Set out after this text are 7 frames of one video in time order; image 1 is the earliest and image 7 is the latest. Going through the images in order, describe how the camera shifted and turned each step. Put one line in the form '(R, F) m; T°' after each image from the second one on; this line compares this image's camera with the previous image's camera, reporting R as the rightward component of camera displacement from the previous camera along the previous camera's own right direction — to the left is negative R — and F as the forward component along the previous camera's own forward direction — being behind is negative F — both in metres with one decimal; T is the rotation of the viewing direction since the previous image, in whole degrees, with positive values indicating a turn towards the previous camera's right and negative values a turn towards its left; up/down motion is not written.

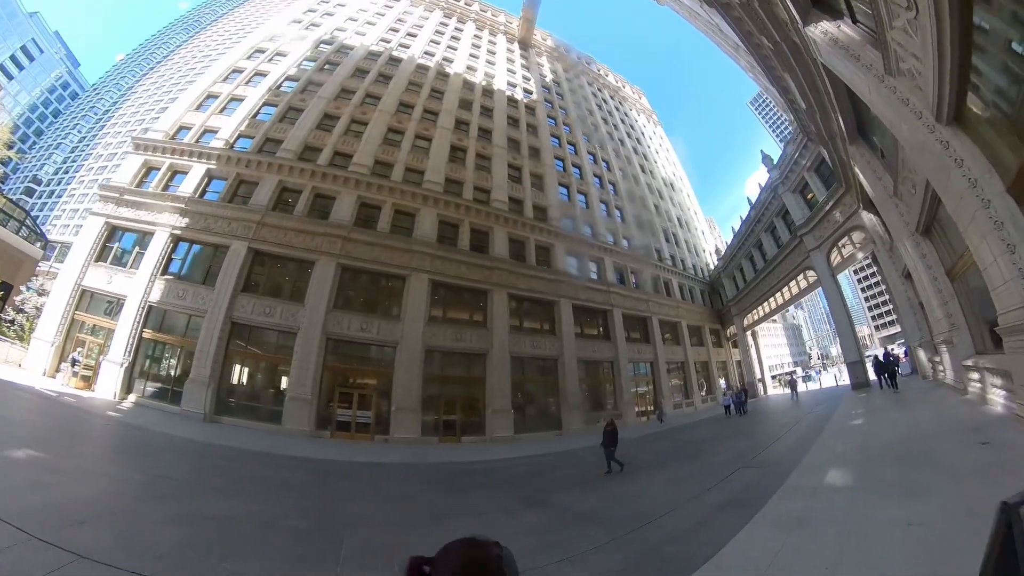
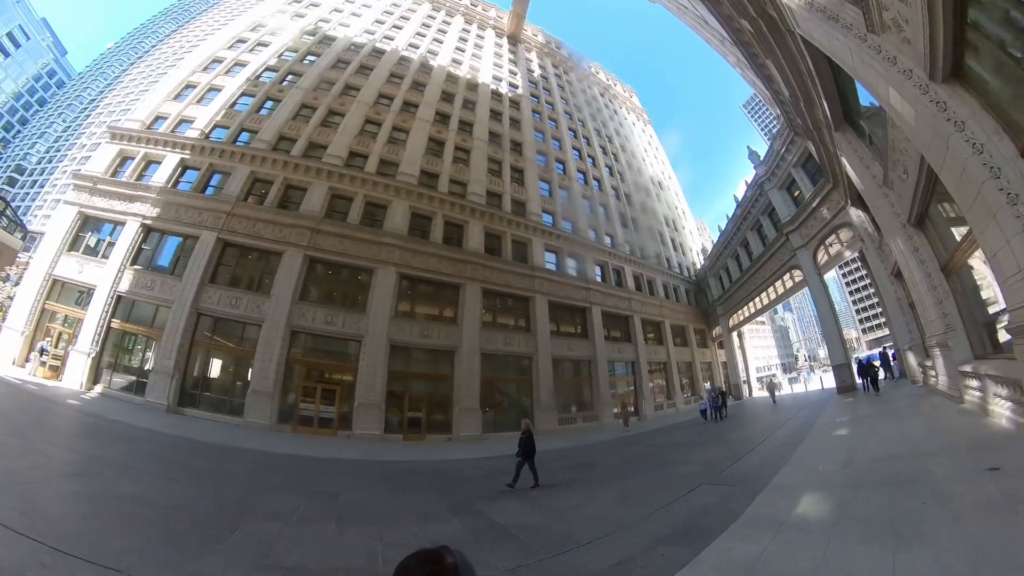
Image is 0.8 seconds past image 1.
(-0.4, -0.2) m; +2°
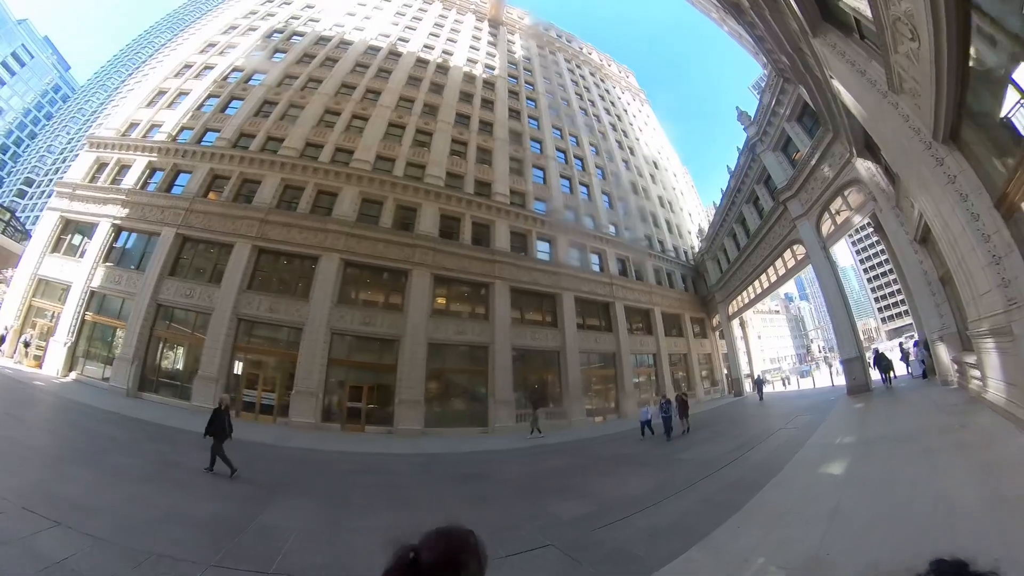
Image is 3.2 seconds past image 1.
(+0.8, +0.2) m; -6°
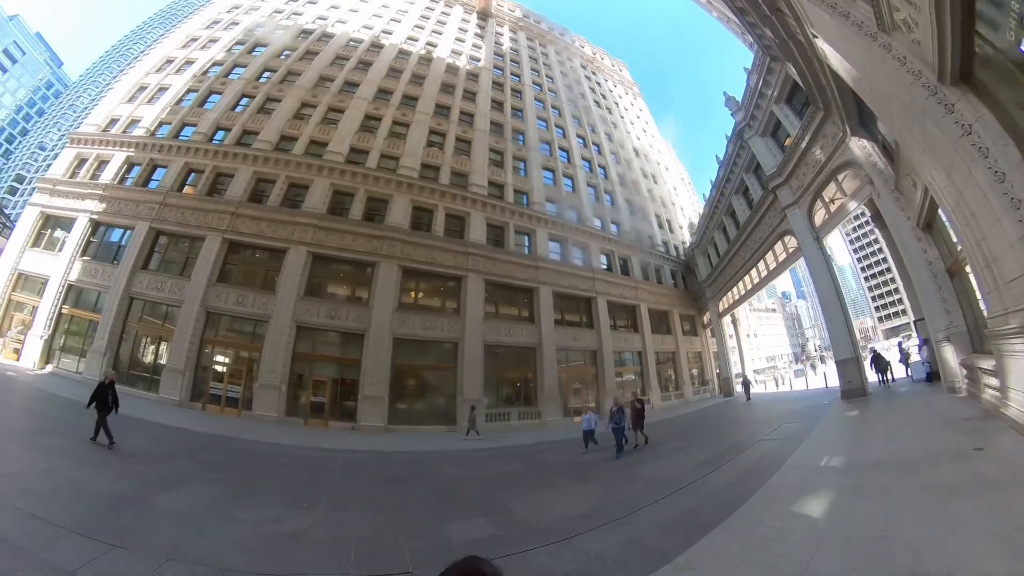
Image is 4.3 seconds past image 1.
(+0.4, +0.1) m; -2°
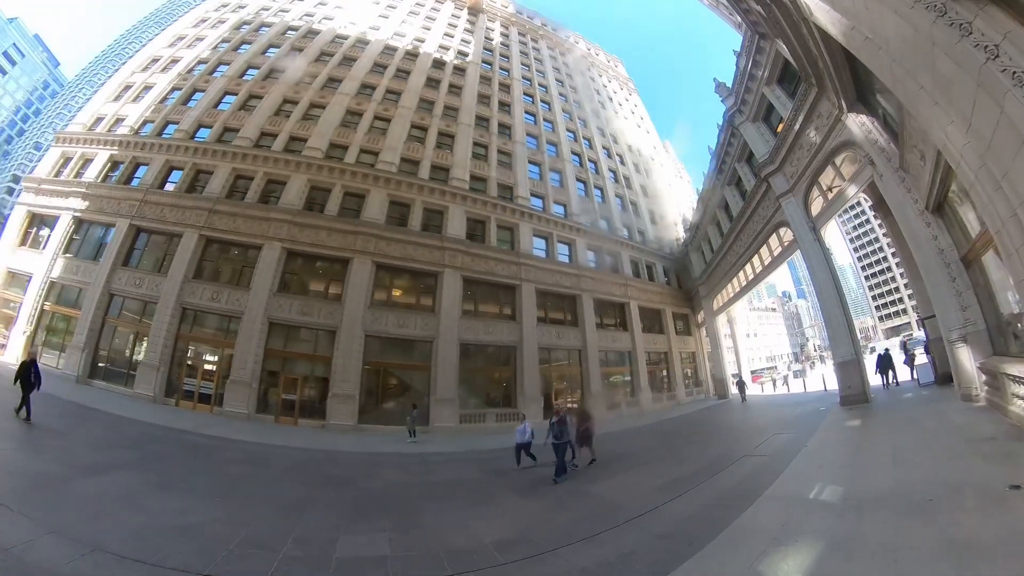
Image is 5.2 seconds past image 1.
(+0.3, +0.1) m; -2°
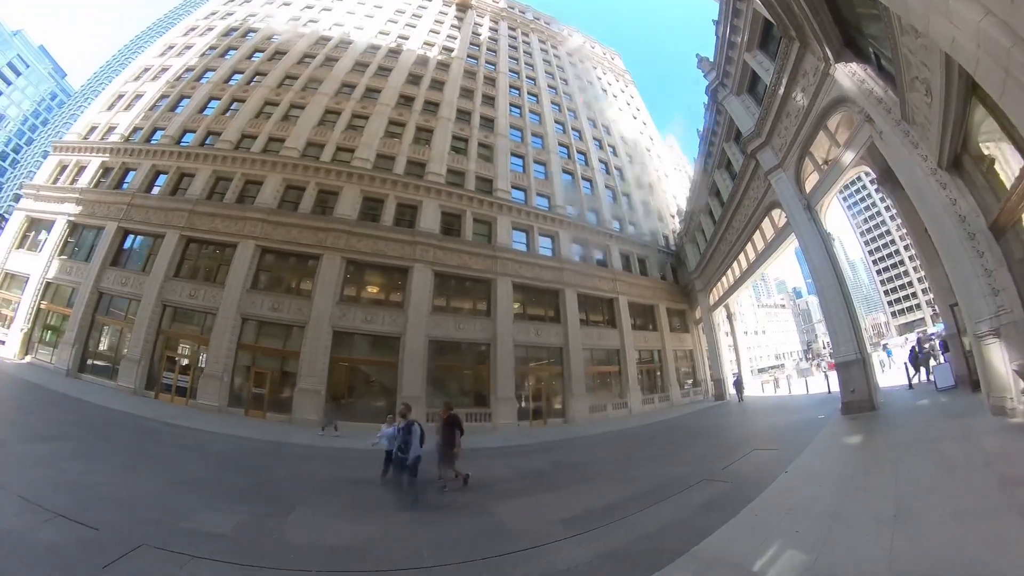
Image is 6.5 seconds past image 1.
(-0.6, -0.2) m; +3°
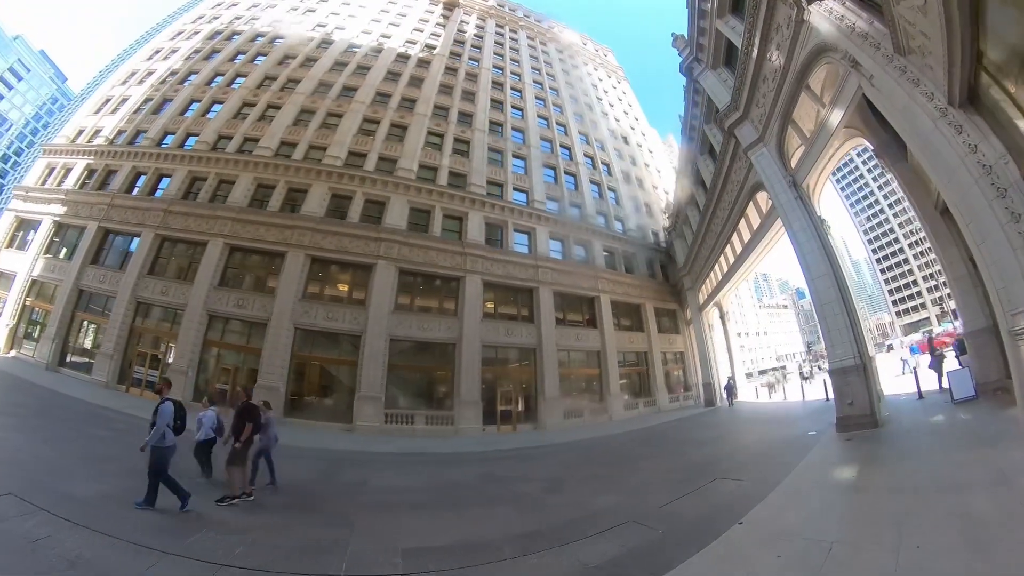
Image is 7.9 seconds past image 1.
(+0.5, +0.1) m; -3°
